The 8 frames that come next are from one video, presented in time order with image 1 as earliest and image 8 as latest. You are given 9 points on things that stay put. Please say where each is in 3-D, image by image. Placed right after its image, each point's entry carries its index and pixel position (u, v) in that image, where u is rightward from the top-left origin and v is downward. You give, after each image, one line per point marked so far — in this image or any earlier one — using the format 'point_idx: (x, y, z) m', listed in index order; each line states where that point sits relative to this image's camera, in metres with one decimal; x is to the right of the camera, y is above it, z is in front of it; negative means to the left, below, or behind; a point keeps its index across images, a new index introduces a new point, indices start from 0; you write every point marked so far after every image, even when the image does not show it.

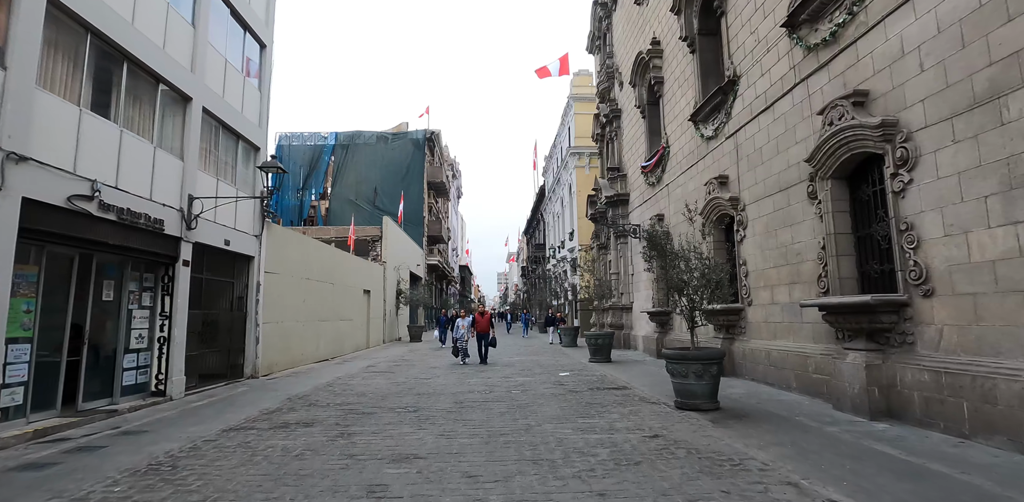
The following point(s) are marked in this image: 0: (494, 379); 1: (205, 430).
0: (-0.4, -2.8, +11.1) m
1: (-4.1, -2.4, +6.9) m
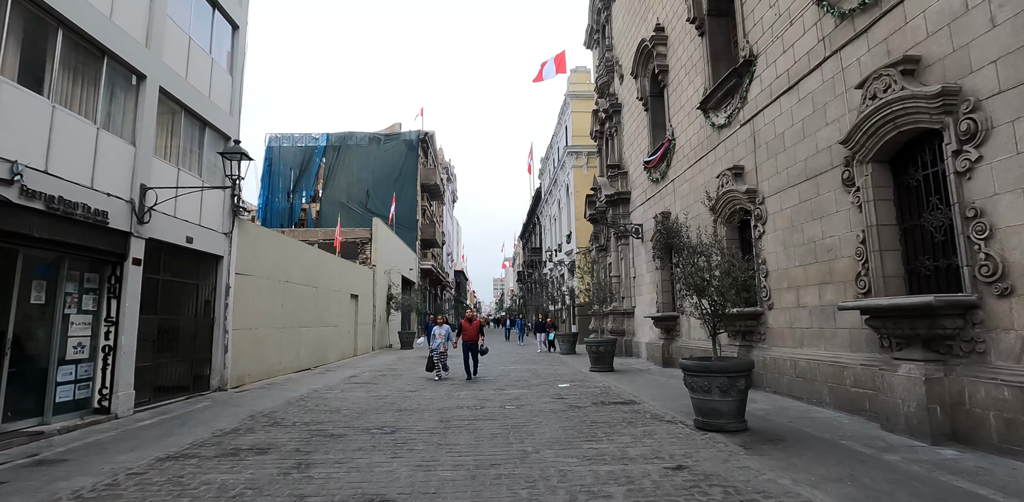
0: (-0.5, -2.7, +9.9) m
1: (-4.2, -2.3, +5.8) m
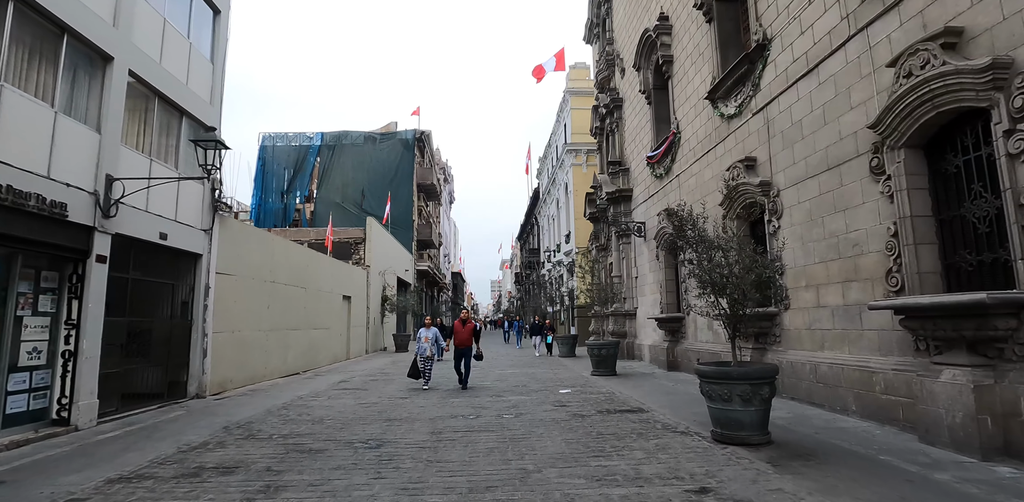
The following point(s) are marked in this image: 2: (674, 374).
0: (-0.5, -2.7, +9.3) m
1: (-4.2, -2.3, +5.1) m
2: (+4.0, -3.1, +12.9) m
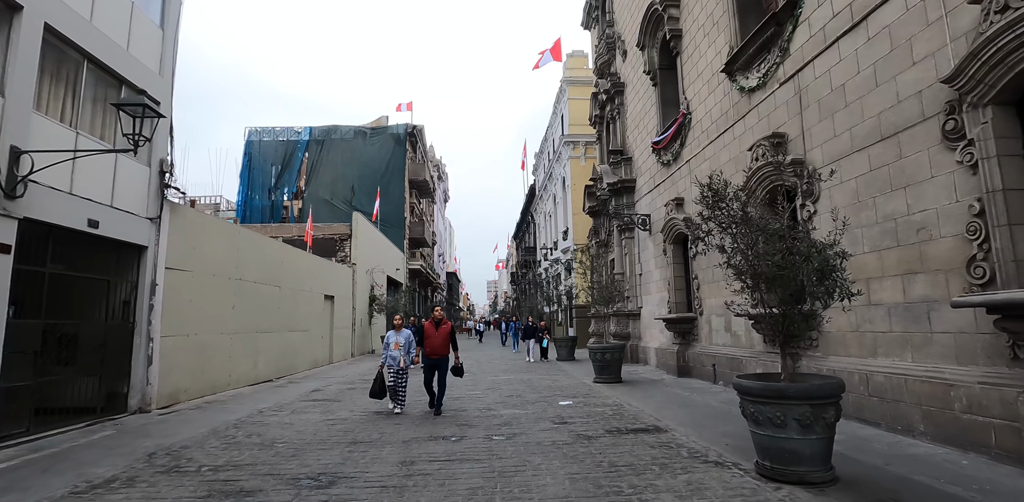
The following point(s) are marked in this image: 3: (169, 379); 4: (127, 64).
0: (-0.7, -2.5, +7.9) m
1: (-4.3, -2.1, +3.7) m
2: (+3.9, -2.9, +11.6) m
3: (-6.3, -2.3, +9.5) m
4: (-6.6, +3.2, +8.9) m
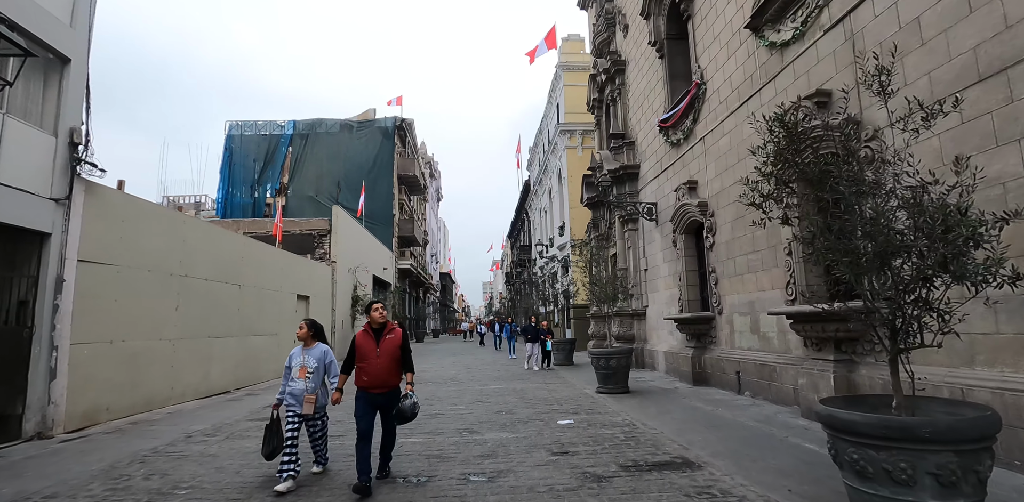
0: (-0.8, -2.3, +6.3) m
1: (-4.4, -1.9, +2.1) m
2: (+3.7, -2.7, +10.0) m
3: (-6.5, -2.2, +7.8) m
4: (-6.8, +3.4, +7.2) m
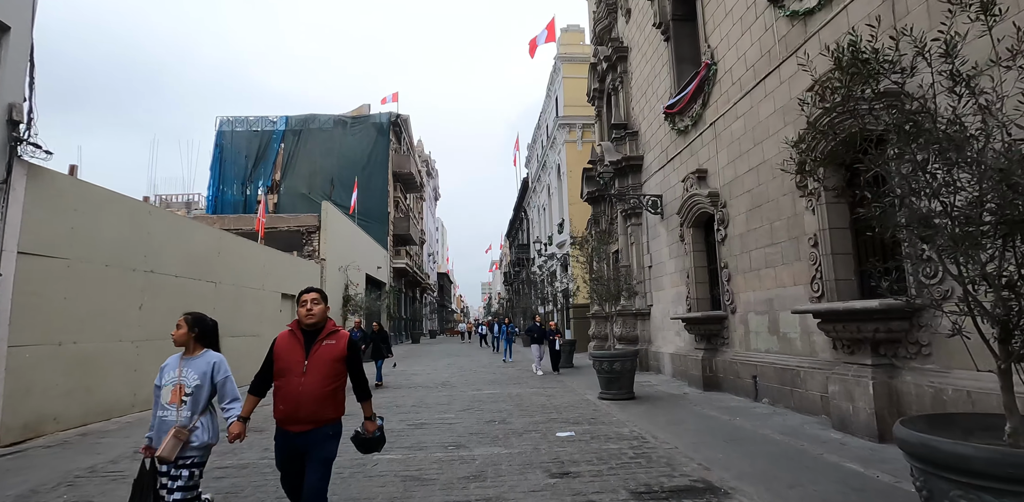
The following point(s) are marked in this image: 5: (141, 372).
0: (-0.9, -2.2, +5.4) m
1: (-4.5, -1.8, +1.2) m
2: (+3.6, -2.6, +9.2) m
3: (-6.5, -2.1, +7.0) m
4: (-6.9, +3.5, +6.4) m
5: (-6.6, -2.1, +9.1) m
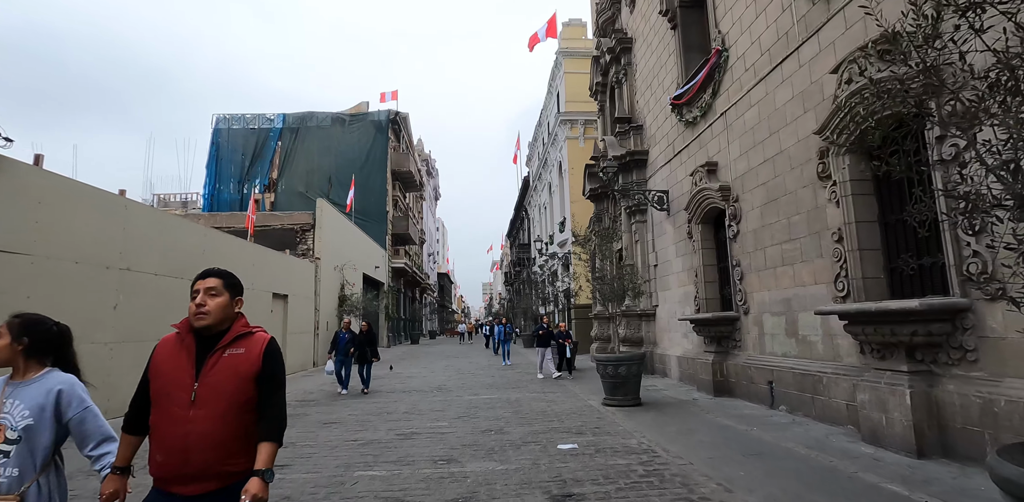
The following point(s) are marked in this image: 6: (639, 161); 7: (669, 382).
0: (-0.9, -2.1, +4.9) m
1: (-4.5, -1.7, +0.7) m
2: (+3.6, -2.5, +8.6) m
3: (-6.6, -2.0, +6.4) m
4: (-6.9, +3.5, +5.8) m
5: (-6.6, -2.1, +8.6) m
6: (+3.4, +2.4, +14.1) m
7: (+3.5, -2.9, +11.5) m
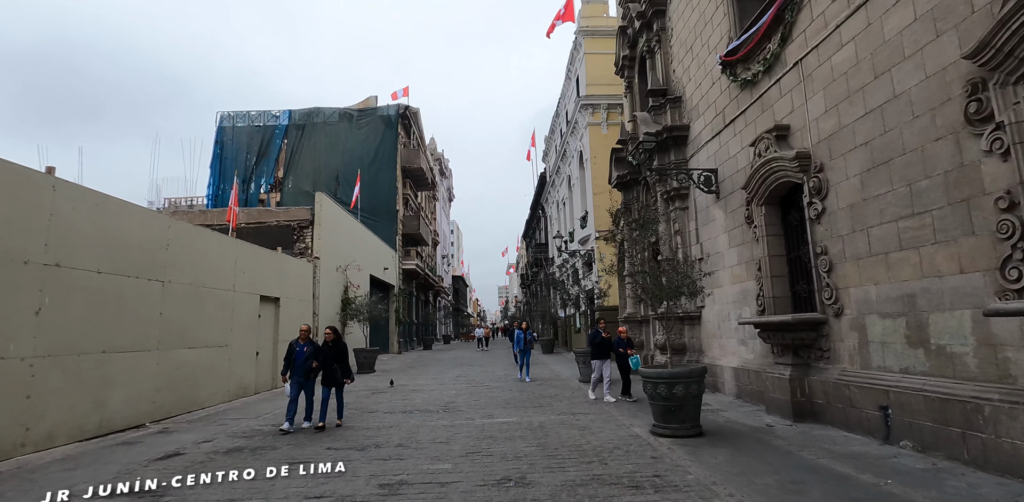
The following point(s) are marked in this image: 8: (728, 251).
0: (-0.8, -1.9, +3.0) m
1: (-4.5, -1.5, -1.1) m
2: (+3.9, -2.3, +6.6) m
3: (-6.3, -1.9, +4.7) m
4: (-6.7, +3.7, +4.2) m
5: (-6.3, -2.0, +6.9) m
6: (+3.9, +2.6, +12.1) m
7: (+3.9, -2.7, +9.5) m
8: (+4.1, 0.0, +10.0) m
